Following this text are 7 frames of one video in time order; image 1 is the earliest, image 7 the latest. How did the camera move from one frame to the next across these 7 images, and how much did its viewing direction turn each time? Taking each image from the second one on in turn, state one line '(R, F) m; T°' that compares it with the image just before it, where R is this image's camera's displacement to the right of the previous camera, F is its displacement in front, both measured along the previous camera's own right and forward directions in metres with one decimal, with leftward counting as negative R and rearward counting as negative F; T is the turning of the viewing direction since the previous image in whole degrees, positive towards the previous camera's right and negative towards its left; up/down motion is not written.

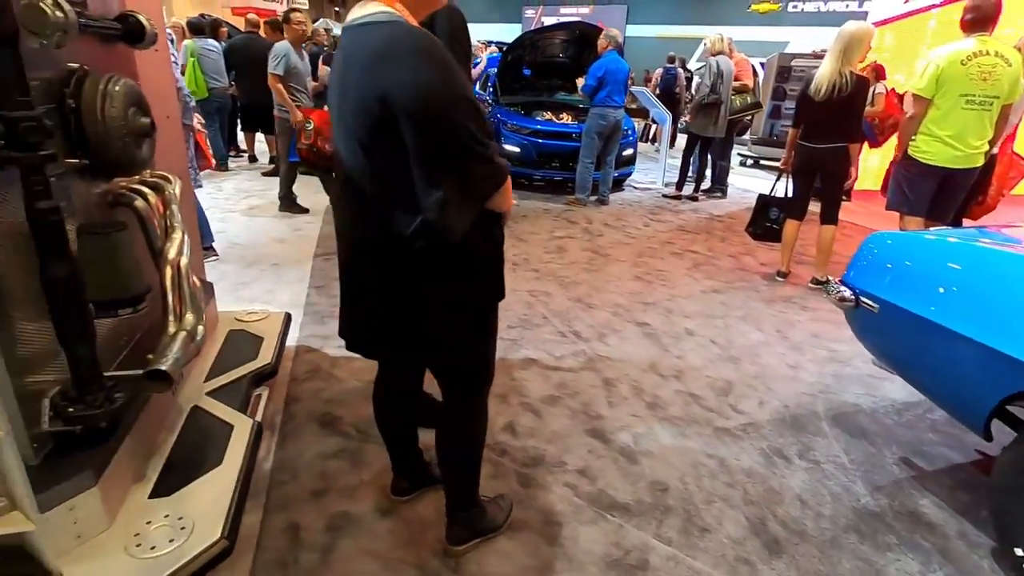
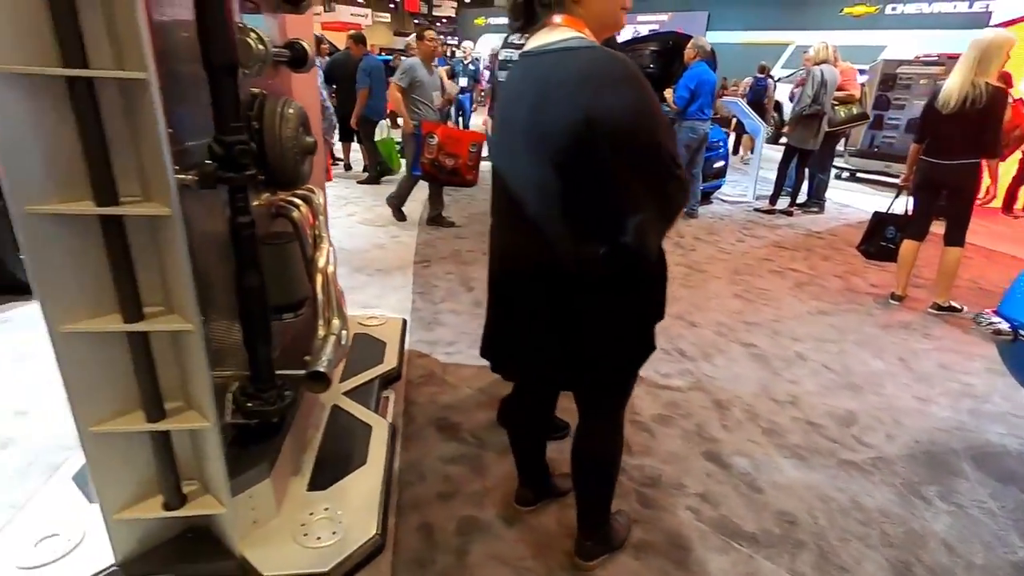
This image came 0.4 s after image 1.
(-0.2, 0.0) m; -7°
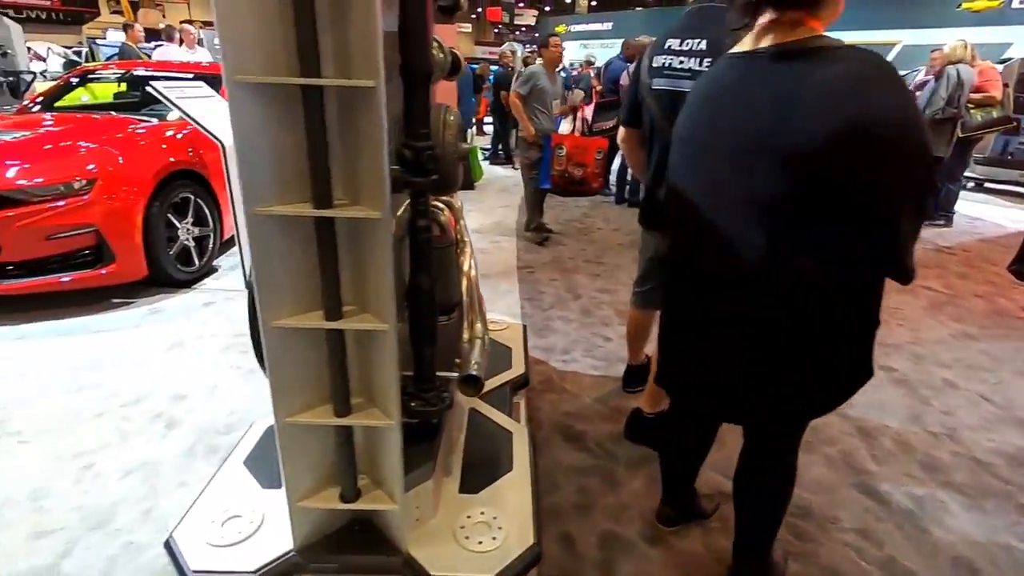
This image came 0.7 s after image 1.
(-0.3, 0.0) m; -7°
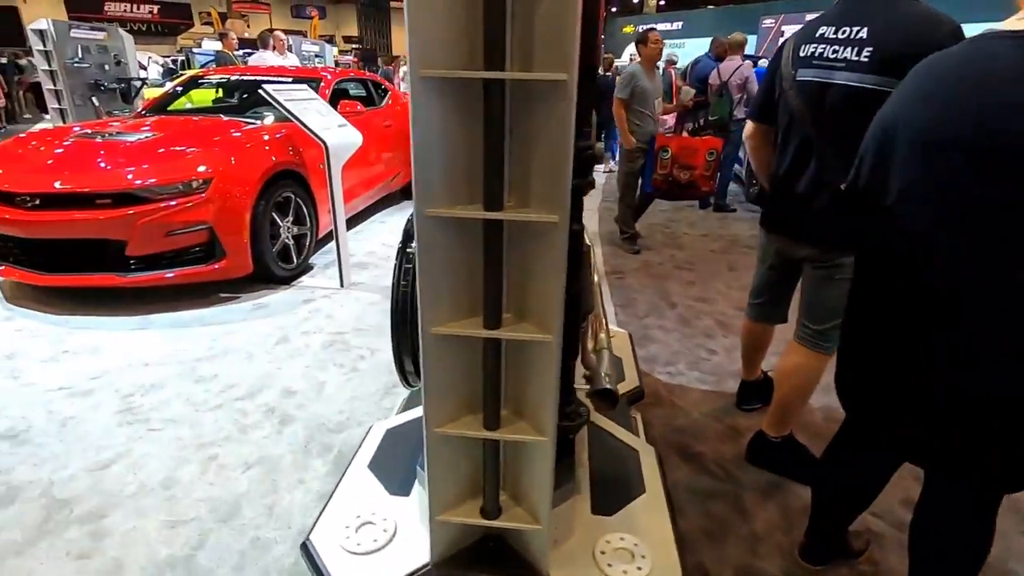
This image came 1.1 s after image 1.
(-0.2, +0.1) m; -6°
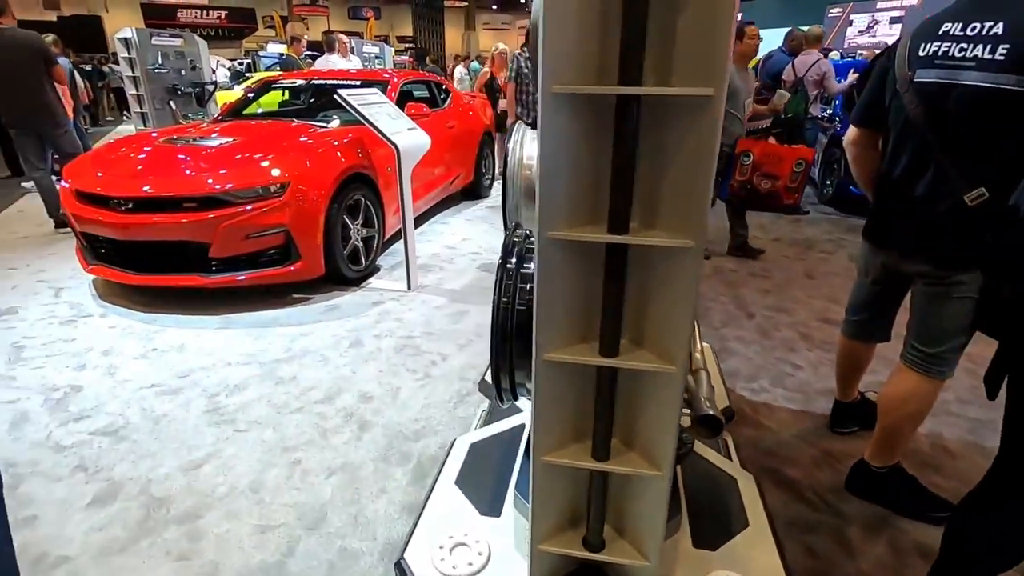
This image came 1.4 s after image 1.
(-0.1, +0.1) m; -5°
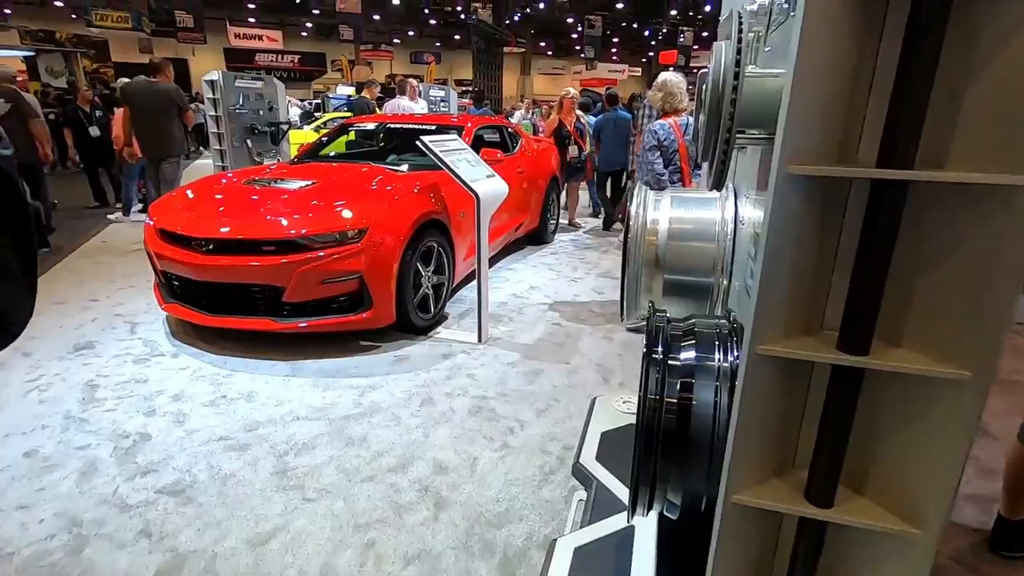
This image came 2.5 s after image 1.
(-0.2, +0.2) m; -5°
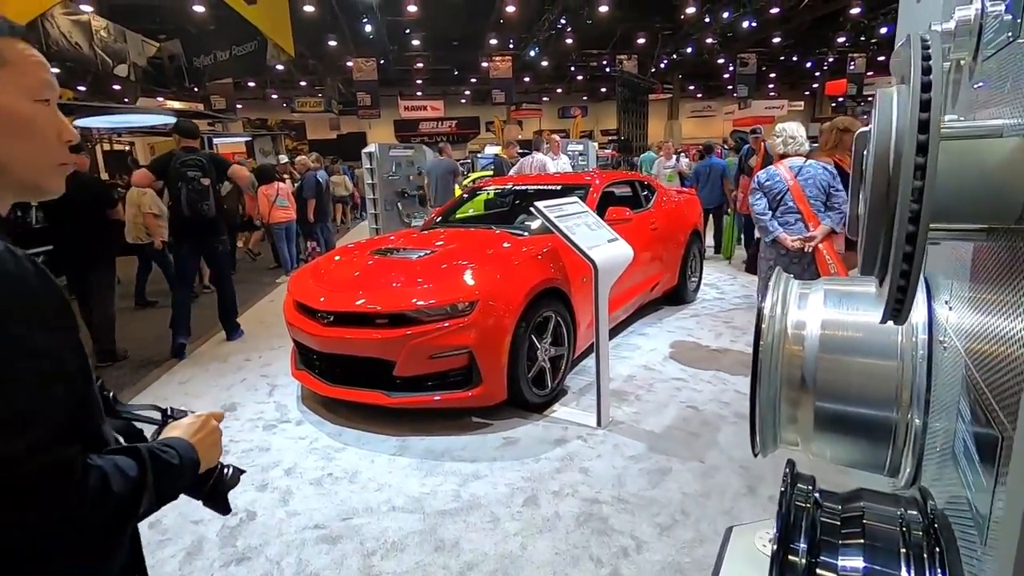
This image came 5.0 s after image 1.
(+0.1, +0.3) m; -15°
